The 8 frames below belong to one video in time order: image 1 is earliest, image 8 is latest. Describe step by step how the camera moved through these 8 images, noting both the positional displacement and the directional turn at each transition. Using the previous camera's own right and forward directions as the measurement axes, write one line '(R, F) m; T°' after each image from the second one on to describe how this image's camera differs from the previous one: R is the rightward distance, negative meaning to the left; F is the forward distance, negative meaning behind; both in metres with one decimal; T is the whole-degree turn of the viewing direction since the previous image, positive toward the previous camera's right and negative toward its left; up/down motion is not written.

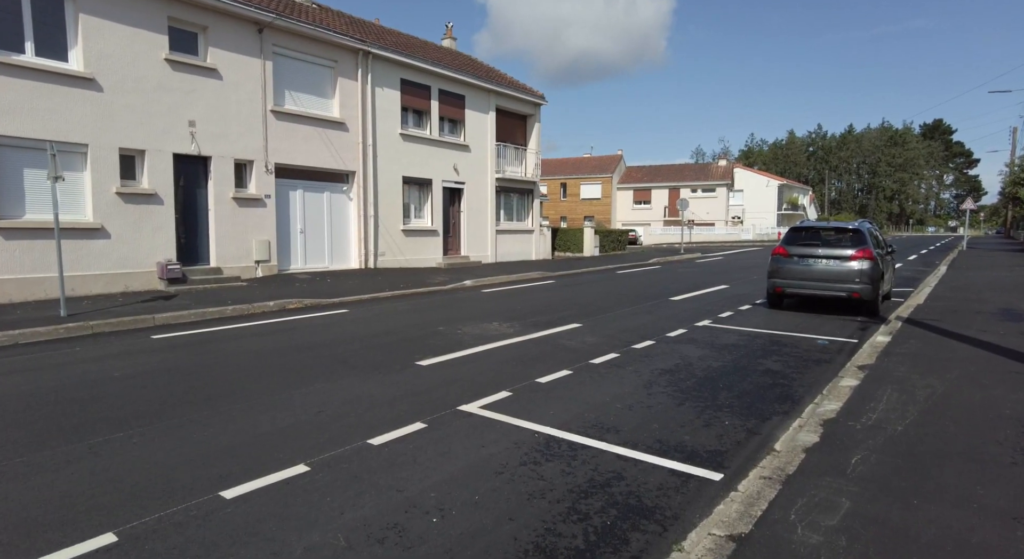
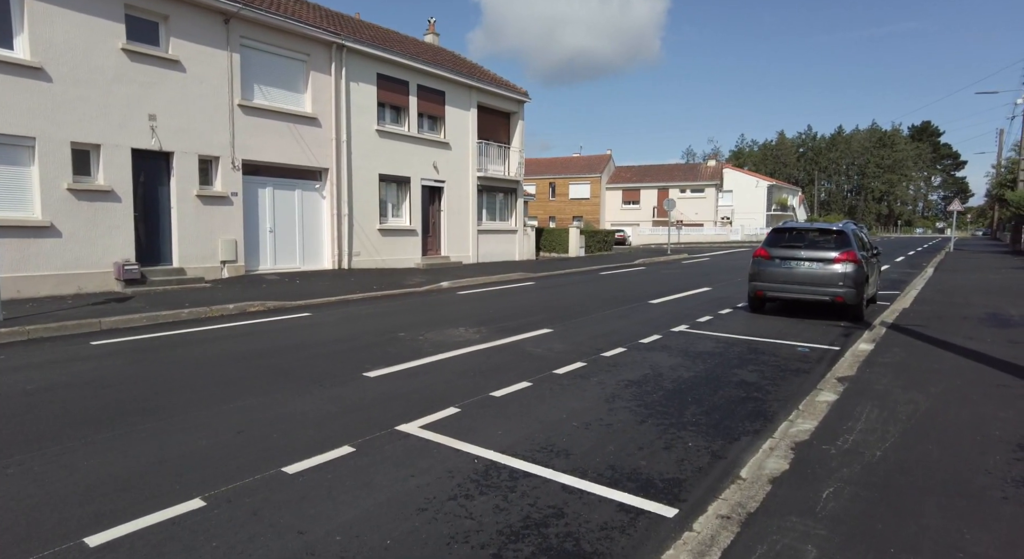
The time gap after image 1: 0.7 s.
(+0.3, +0.5) m; +1°
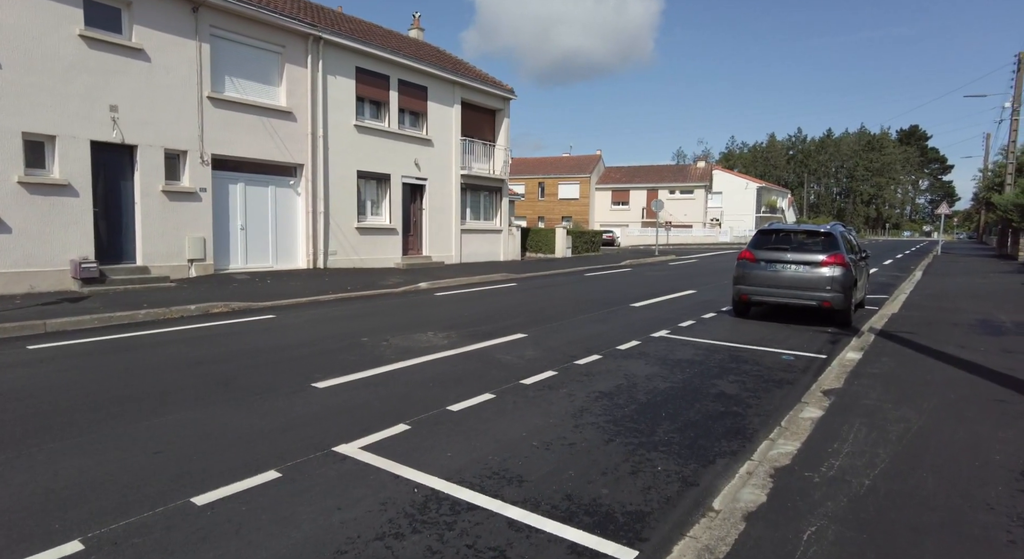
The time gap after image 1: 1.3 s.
(+0.3, +0.5) m; +1°
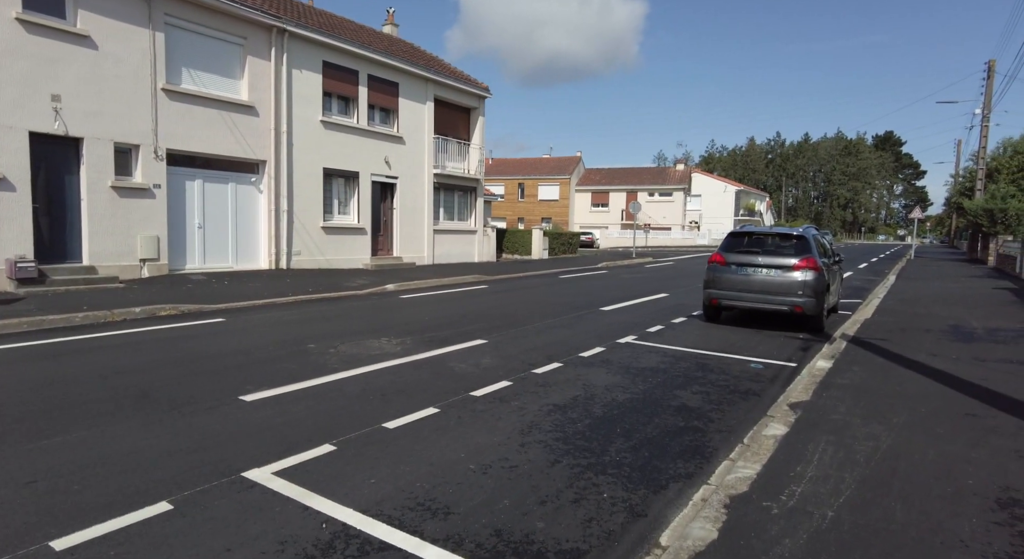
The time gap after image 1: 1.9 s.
(+0.3, +0.4) m; +2°
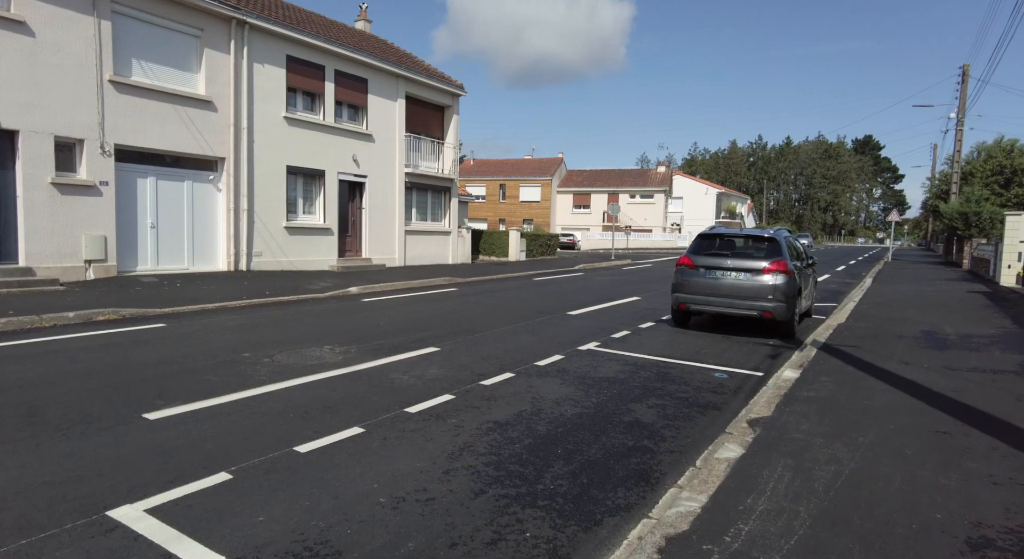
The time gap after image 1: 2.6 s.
(+0.4, +0.5) m; +1°
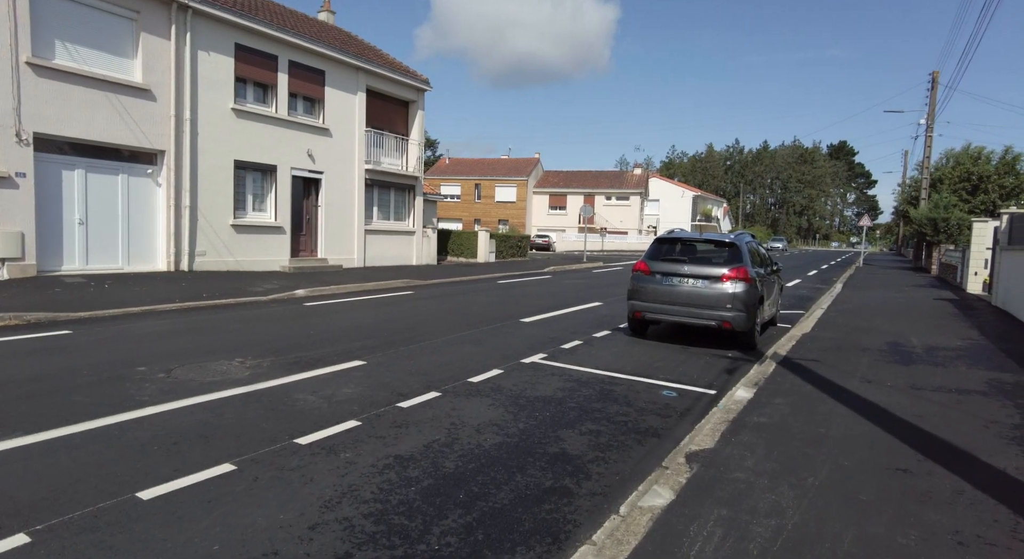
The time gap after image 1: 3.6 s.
(+0.5, +0.7) m; +2°
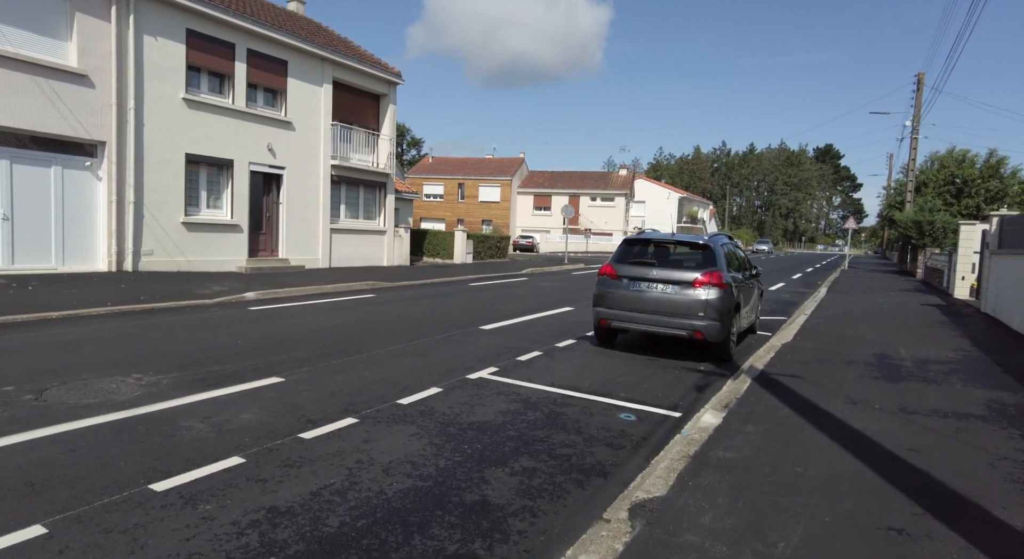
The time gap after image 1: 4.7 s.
(+0.5, +0.8) m; +1°
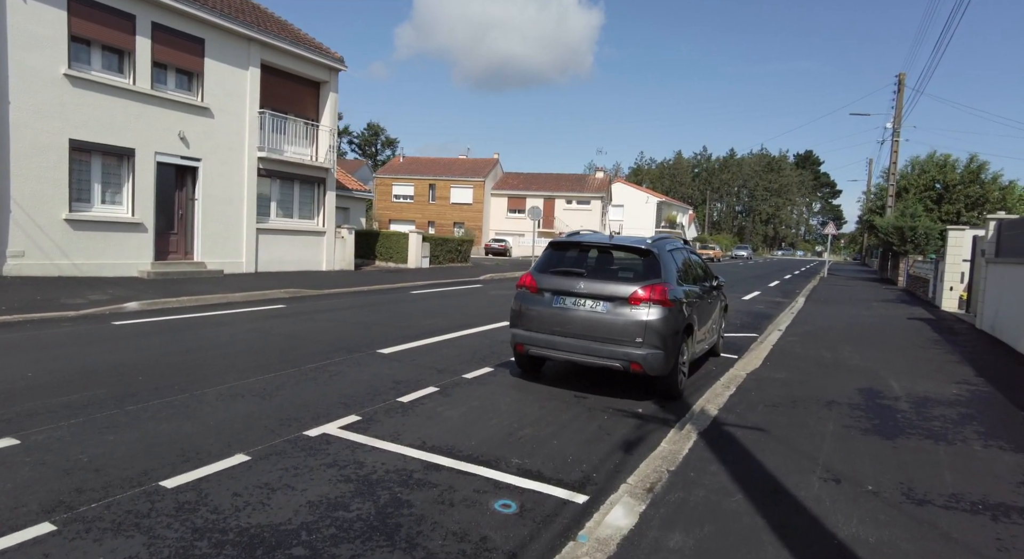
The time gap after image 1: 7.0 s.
(+1.0, +1.8) m; +2°
